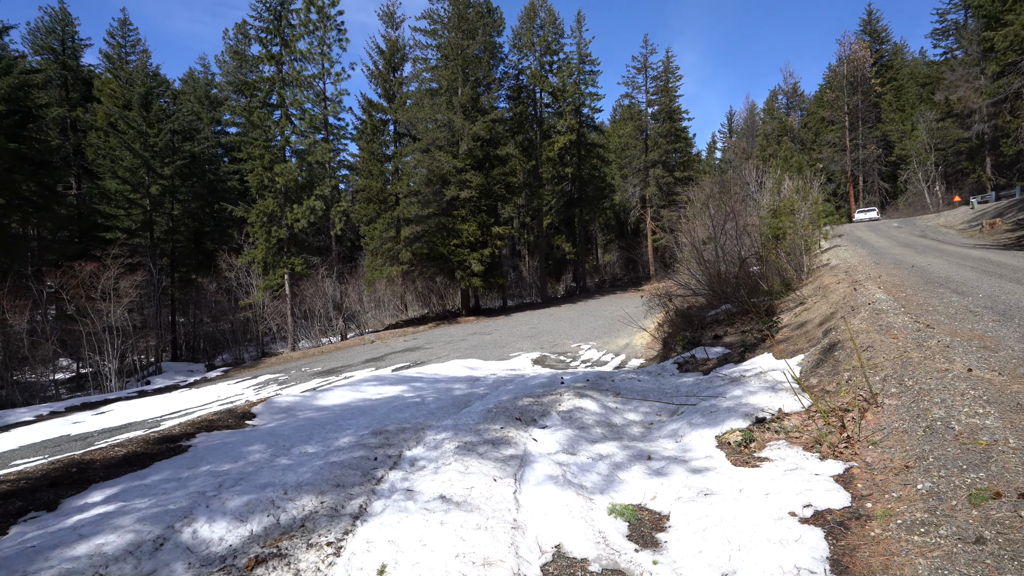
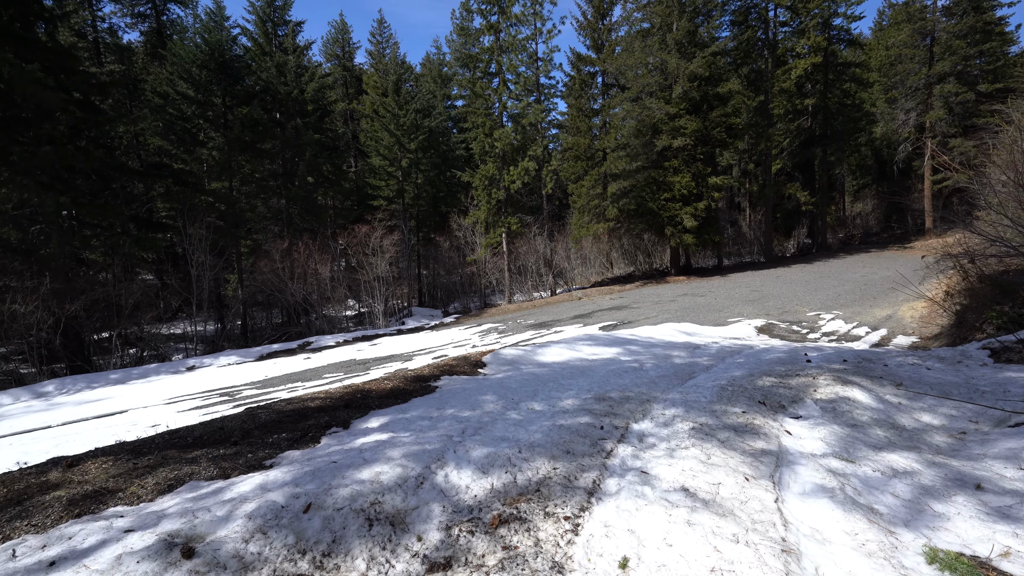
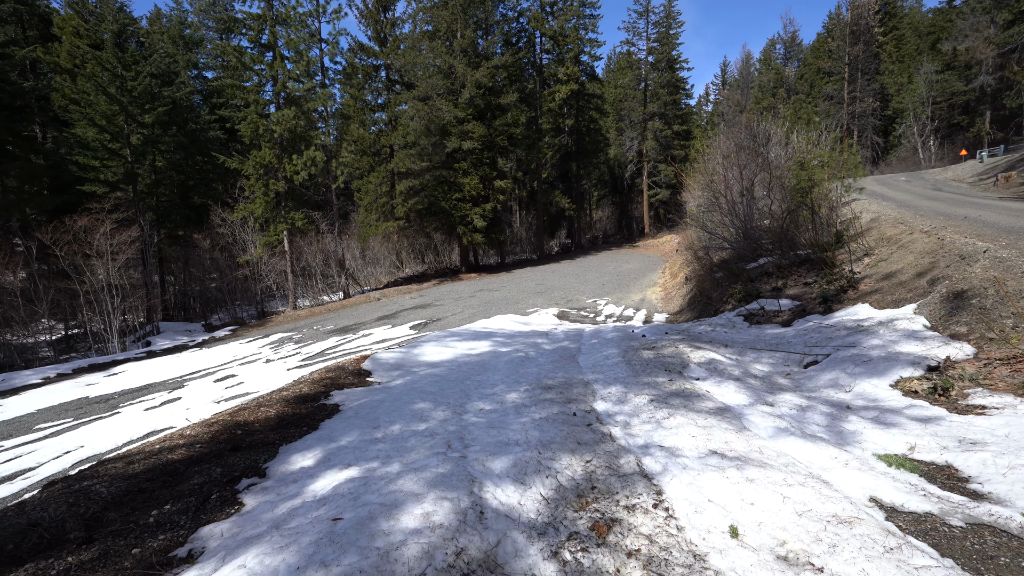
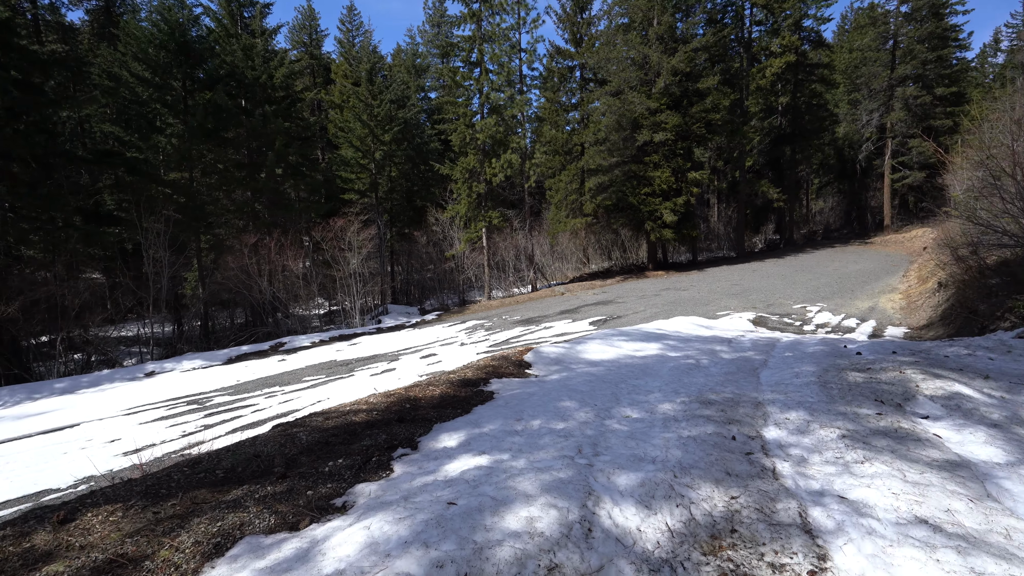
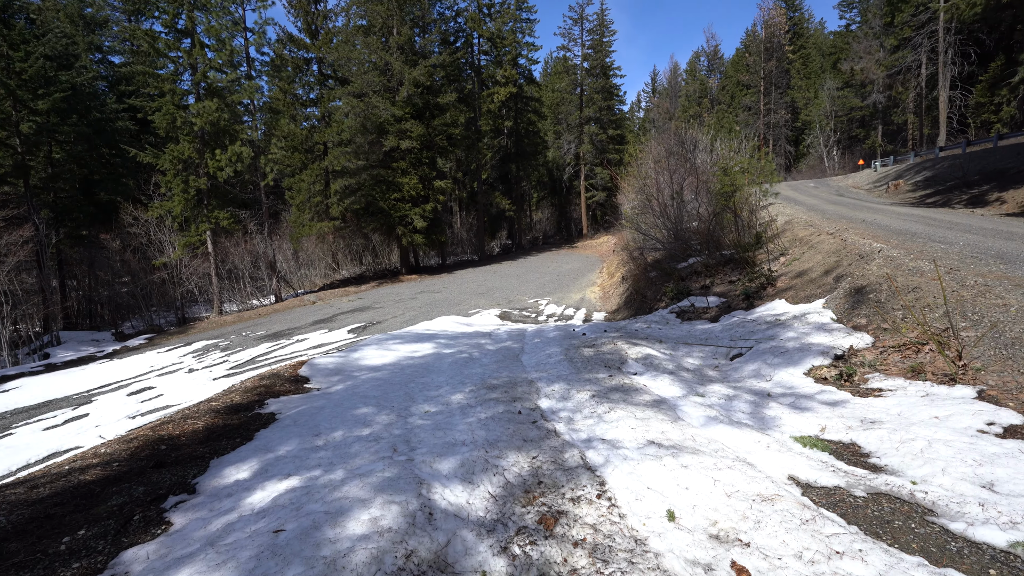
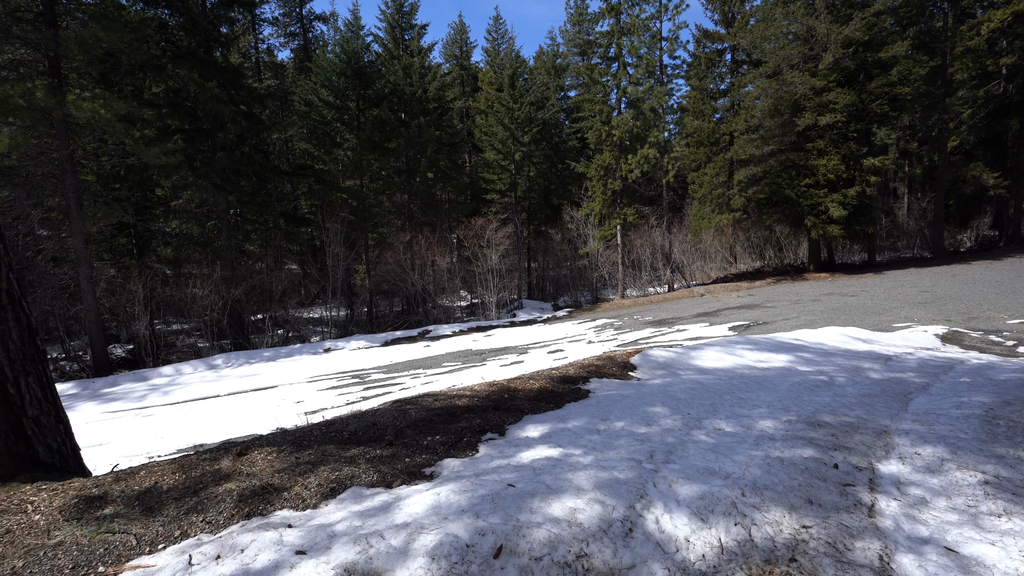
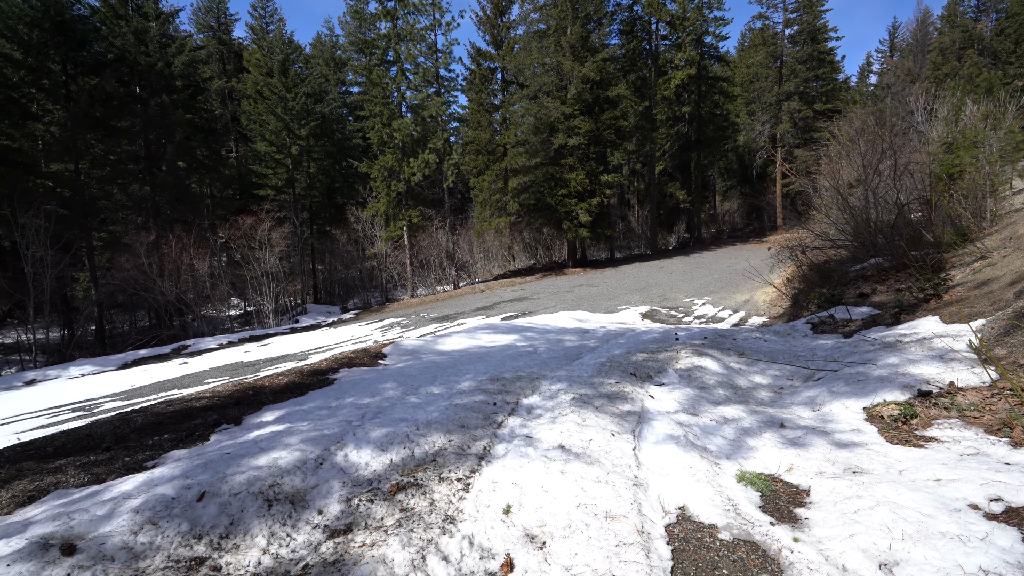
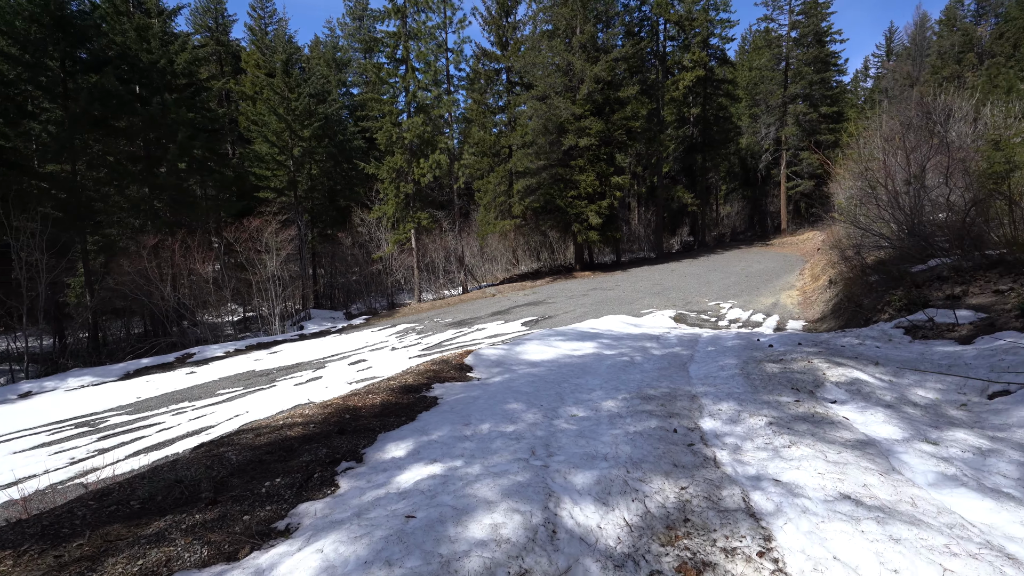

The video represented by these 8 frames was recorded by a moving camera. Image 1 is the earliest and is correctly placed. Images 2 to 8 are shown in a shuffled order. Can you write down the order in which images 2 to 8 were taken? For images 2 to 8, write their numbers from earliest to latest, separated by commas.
7, 2, 6, 4, 8, 3, 5
